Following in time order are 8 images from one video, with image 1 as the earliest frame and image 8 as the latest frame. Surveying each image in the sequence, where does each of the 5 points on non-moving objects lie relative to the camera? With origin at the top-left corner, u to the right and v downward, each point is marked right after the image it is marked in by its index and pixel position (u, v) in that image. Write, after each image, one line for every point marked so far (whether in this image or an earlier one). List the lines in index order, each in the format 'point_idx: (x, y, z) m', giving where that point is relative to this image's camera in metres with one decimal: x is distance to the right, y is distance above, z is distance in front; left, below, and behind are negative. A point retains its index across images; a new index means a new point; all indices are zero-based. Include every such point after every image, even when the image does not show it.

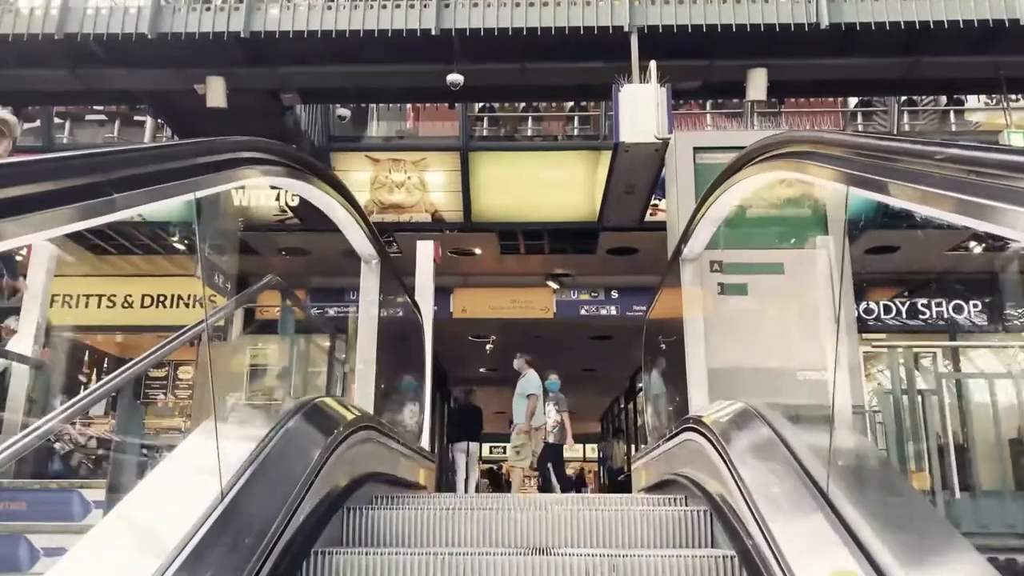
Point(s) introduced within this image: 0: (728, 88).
0: (+1.9, +1.8, +7.2) m
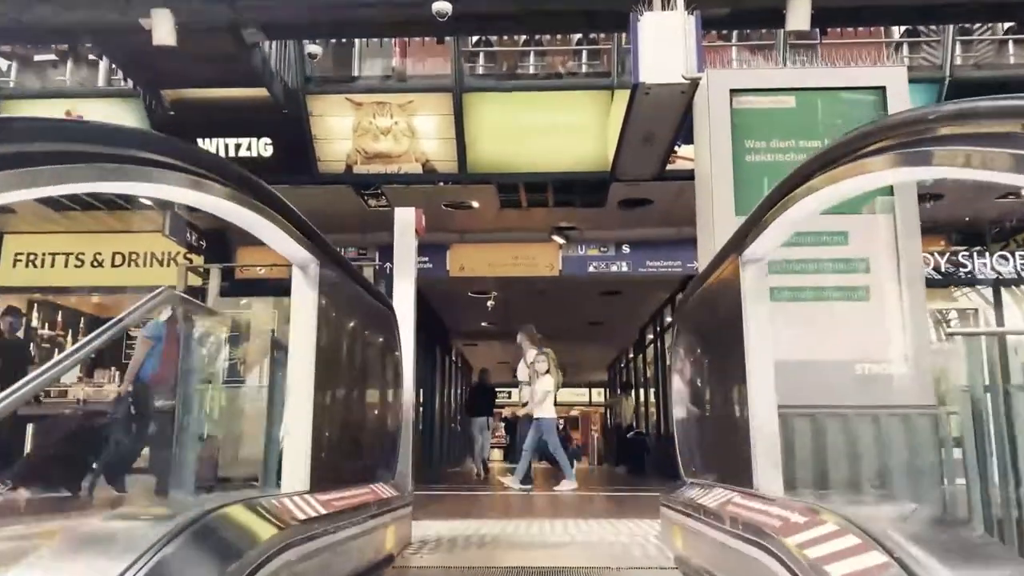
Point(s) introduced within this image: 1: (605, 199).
0: (+1.9, +2.1, +6.2) m
1: (+1.0, +1.0, +8.8) m
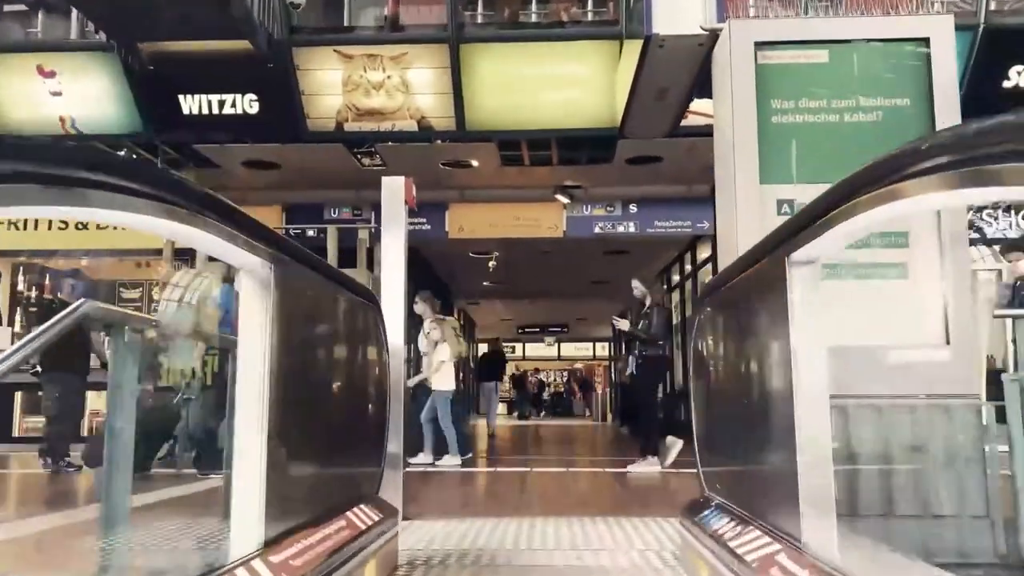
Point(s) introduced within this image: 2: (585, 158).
0: (+1.9, +2.3, +5.6) m
1: (+1.0, +1.4, +8.3) m
2: (+0.8, +1.3, +8.4) m
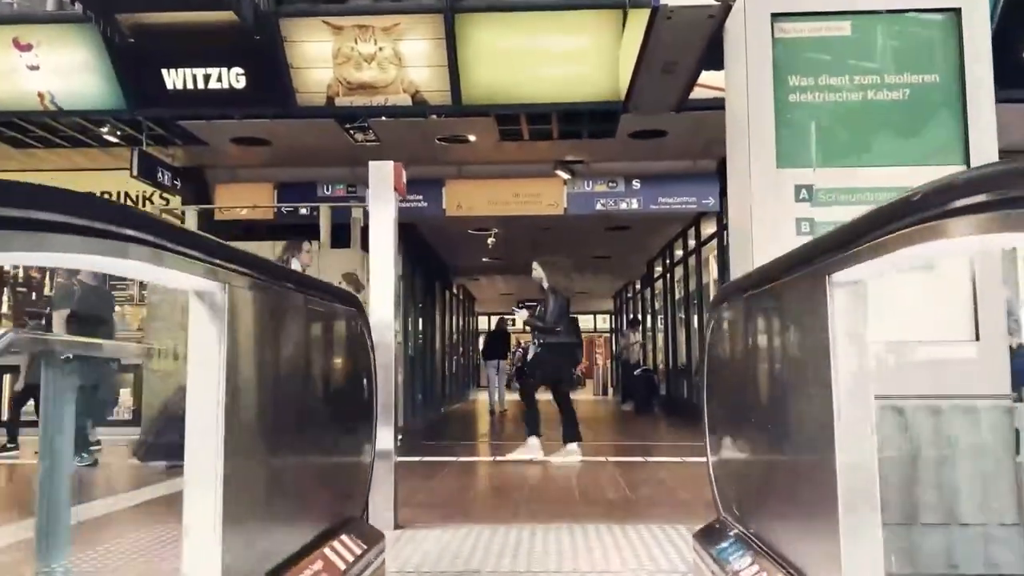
0: (+1.9, +2.4, +5.3) m
1: (+1.0, +1.6, +8.0) m
2: (+0.7, +1.6, +8.1) m
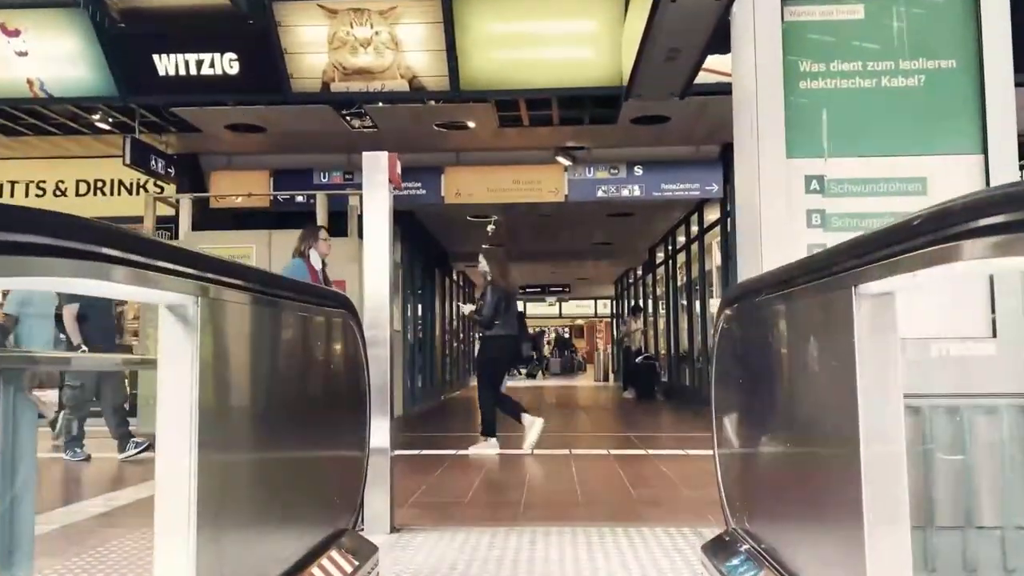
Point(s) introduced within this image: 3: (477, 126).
0: (+1.9, +2.5, +5.1) m
1: (+1.0, +1.7, +7.8) m
2: (+0.7, +1.7, +7.9) m
3: (-0.4, +1.7, +8.2) m
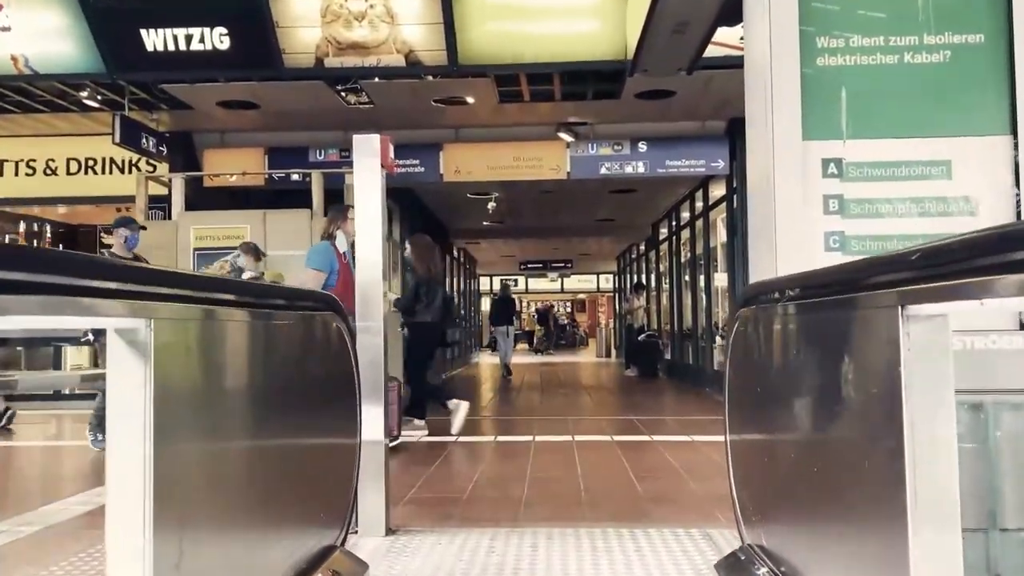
0: (+1.9, +2.6, +4.8) m
1: (+1.0, +1.9, +7.6) m
2: (+0.7, +1.9, +7.7) m
3: (-0.4, +1.9, +8.0) m
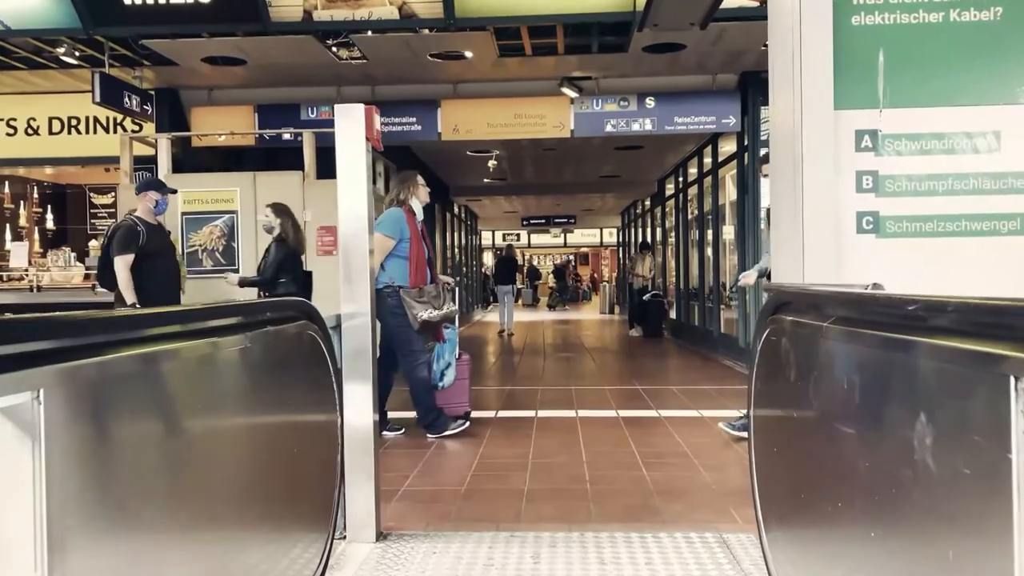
0: (+1.9, +2.7, +4.4) m
1: (+1.0, +2.2, +7.2) m
2: (+0.8, +2.2, +7.3) m
3: (-0.4, +2.2, +7.6) m
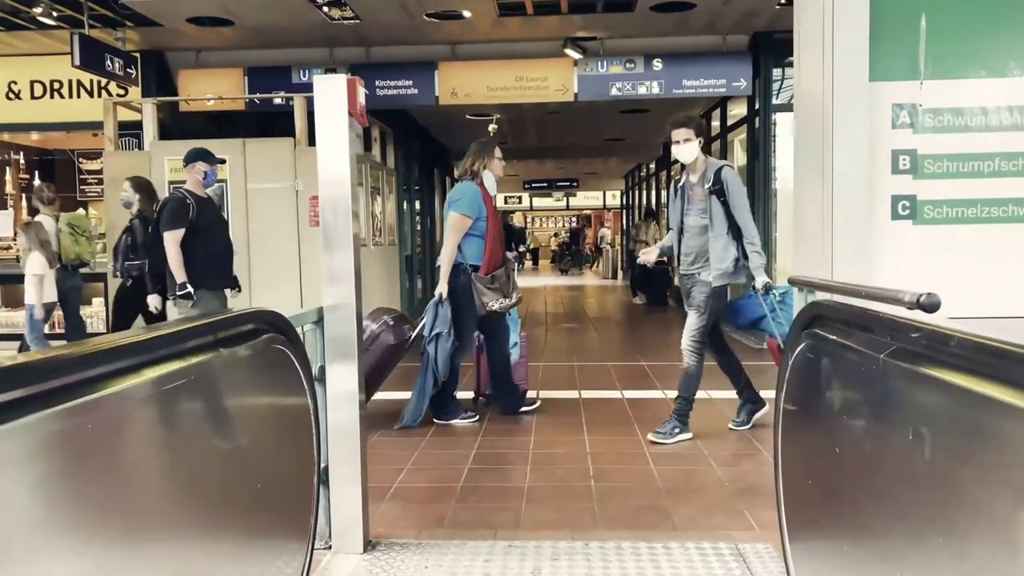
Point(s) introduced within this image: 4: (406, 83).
0: (+1.9, +2.8, +4.0) m
1: (+1.0, +2.4, +6.8) m
2: (+0.8, +2.4, +6.9) m
3: (-0.3, +2.4, +7.2) m
4: (-1.0, +2.0, +8.0) m
